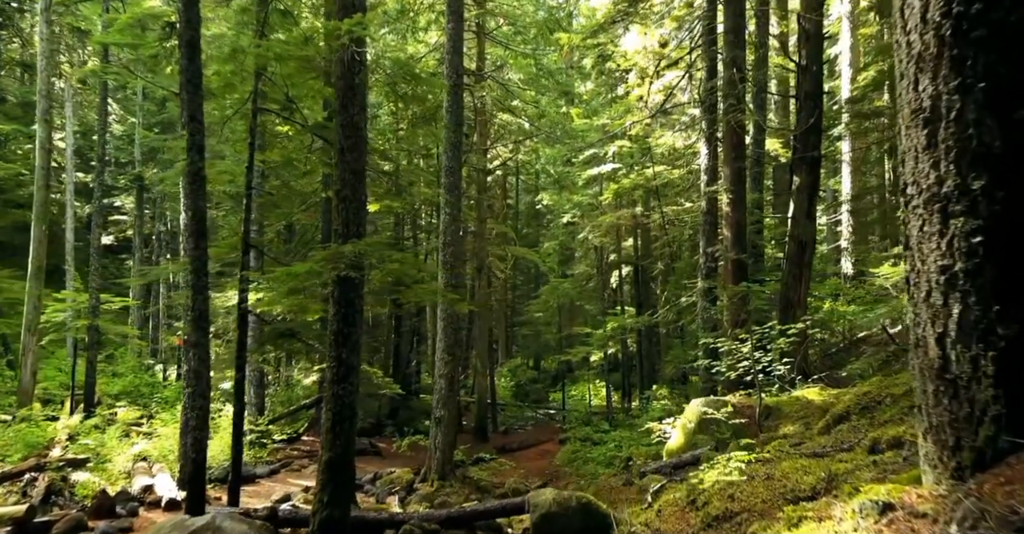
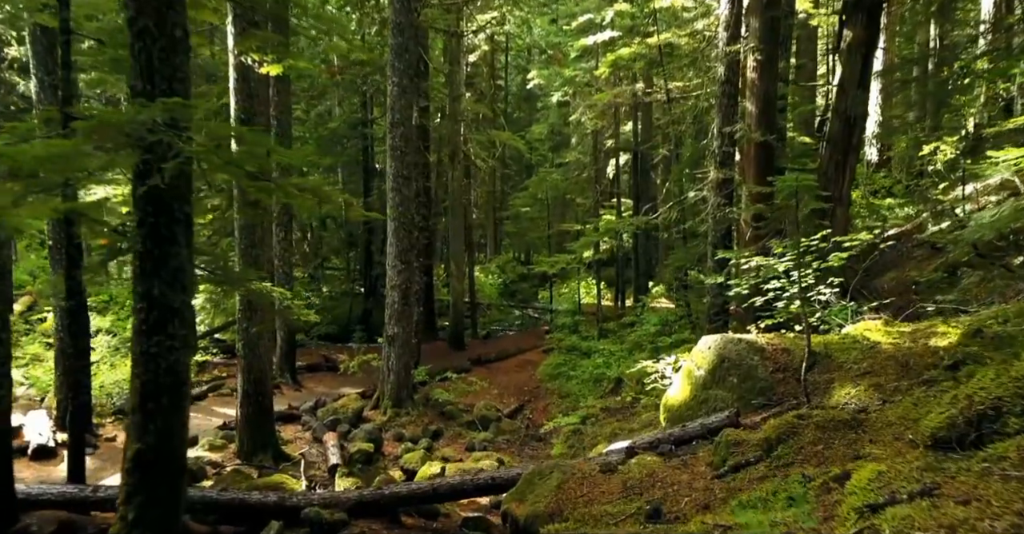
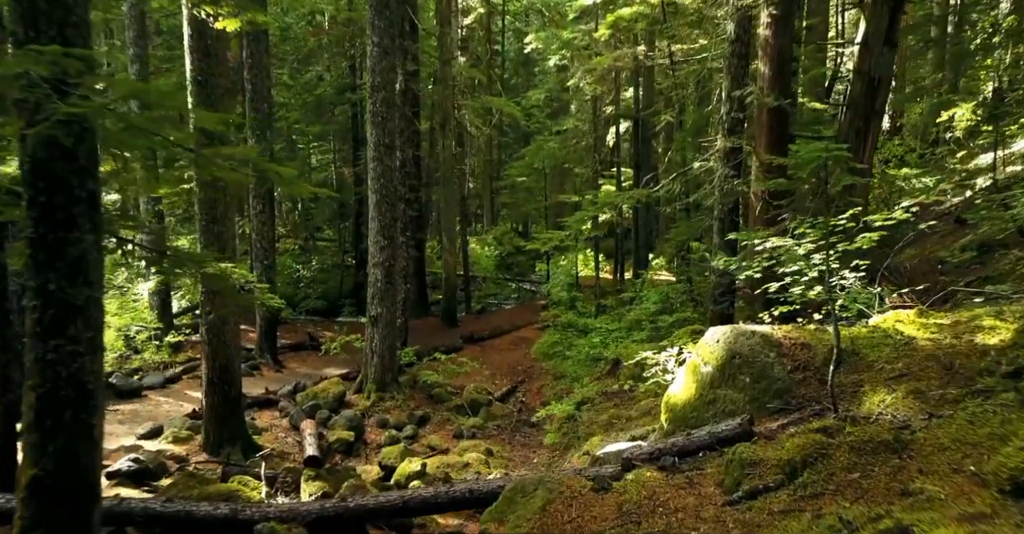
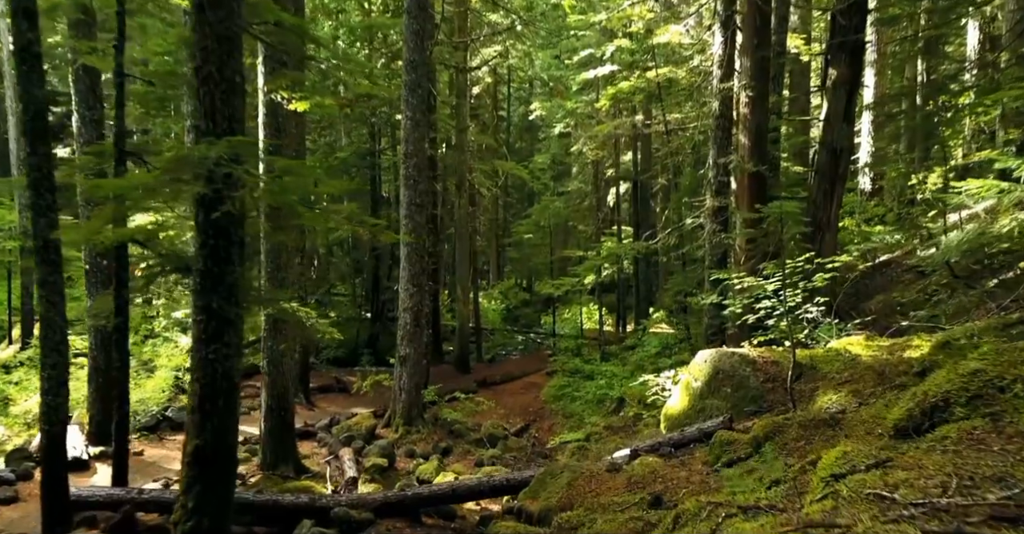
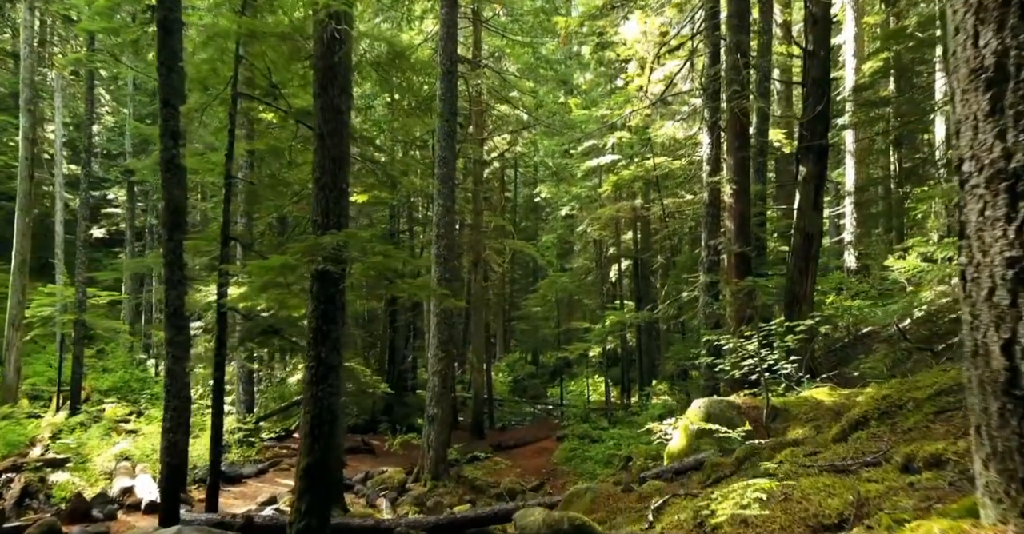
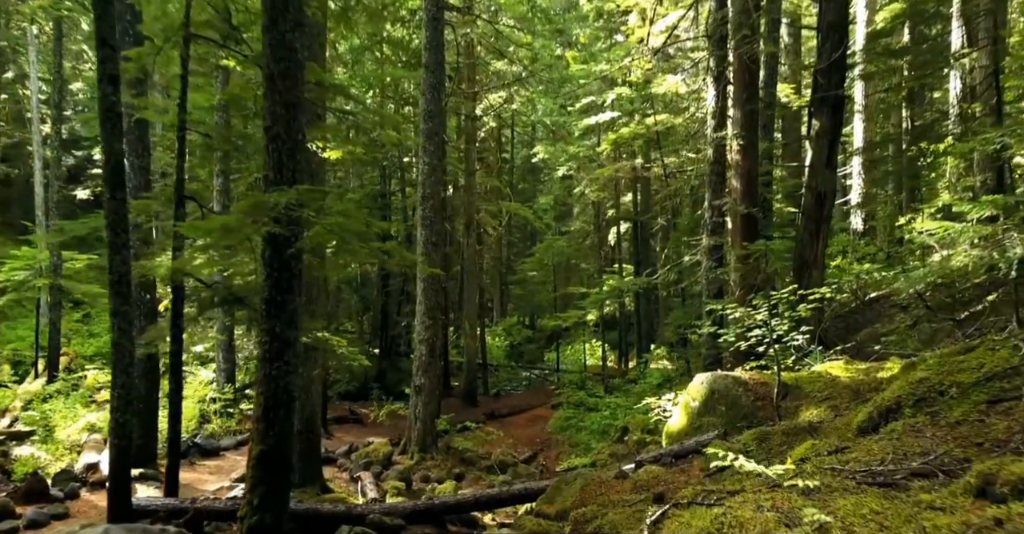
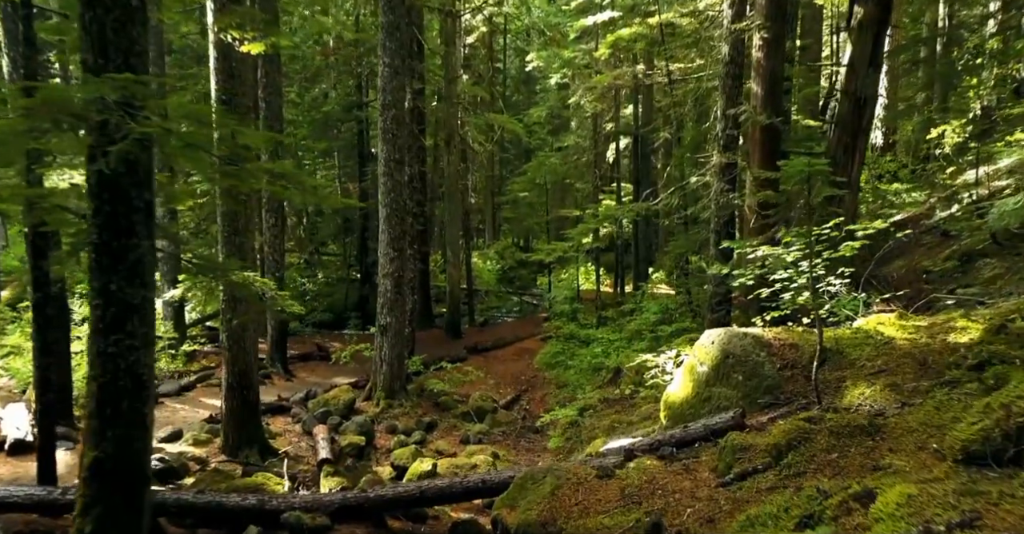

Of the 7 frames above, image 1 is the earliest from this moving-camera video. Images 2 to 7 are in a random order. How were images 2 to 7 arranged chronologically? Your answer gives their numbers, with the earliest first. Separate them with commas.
5, 6, 4, 2, 7, 3
